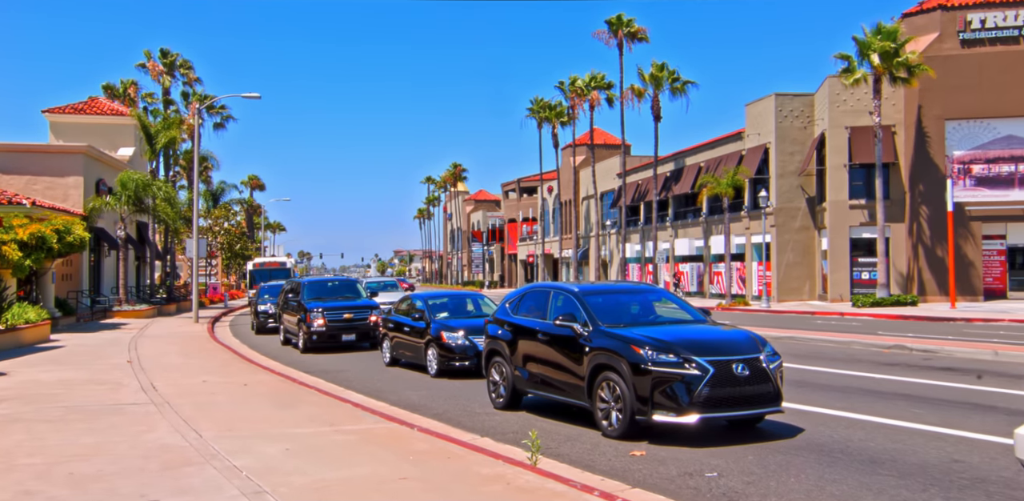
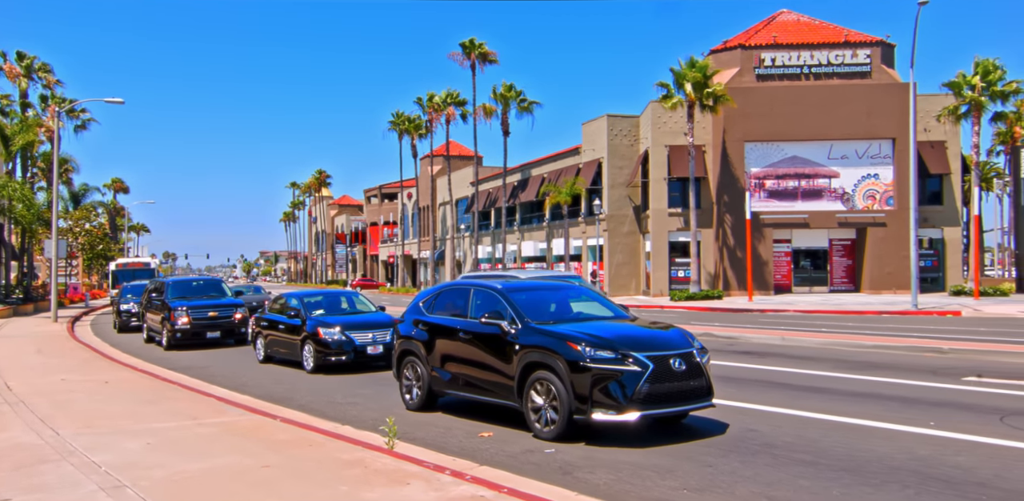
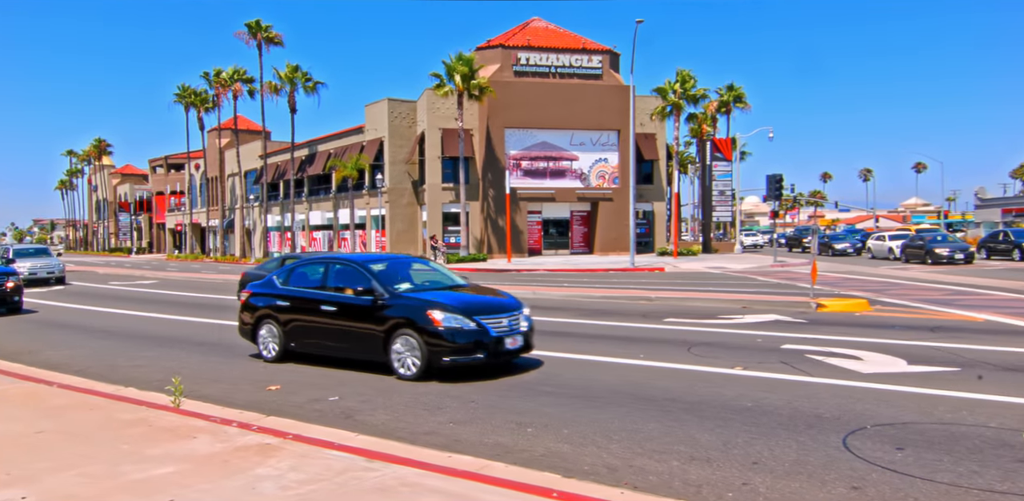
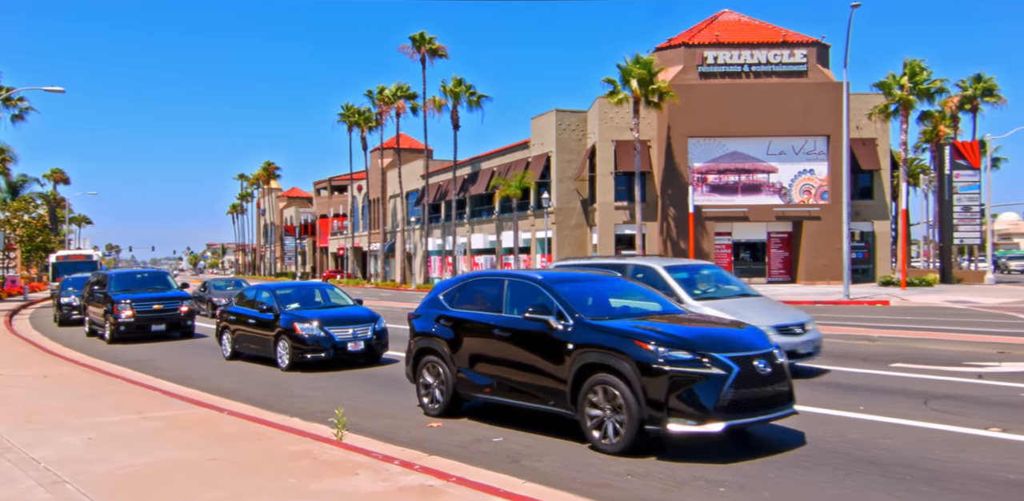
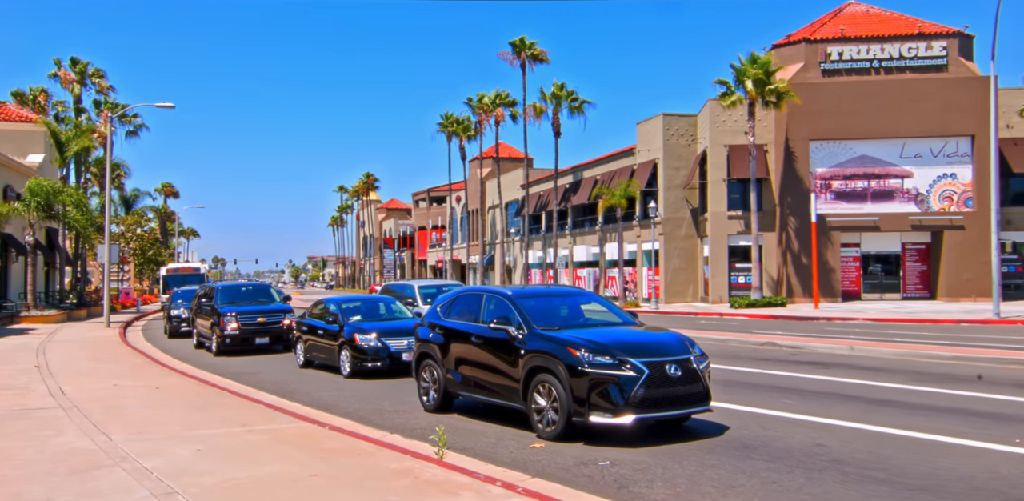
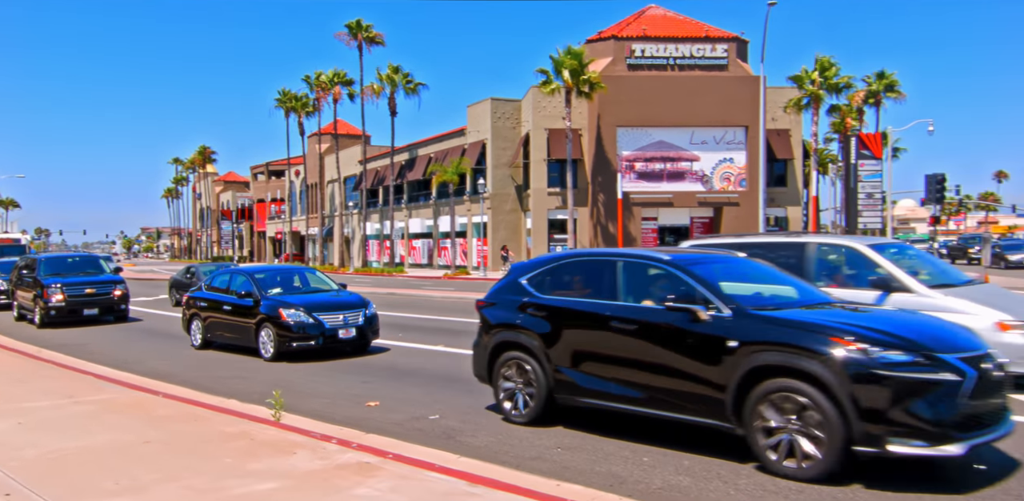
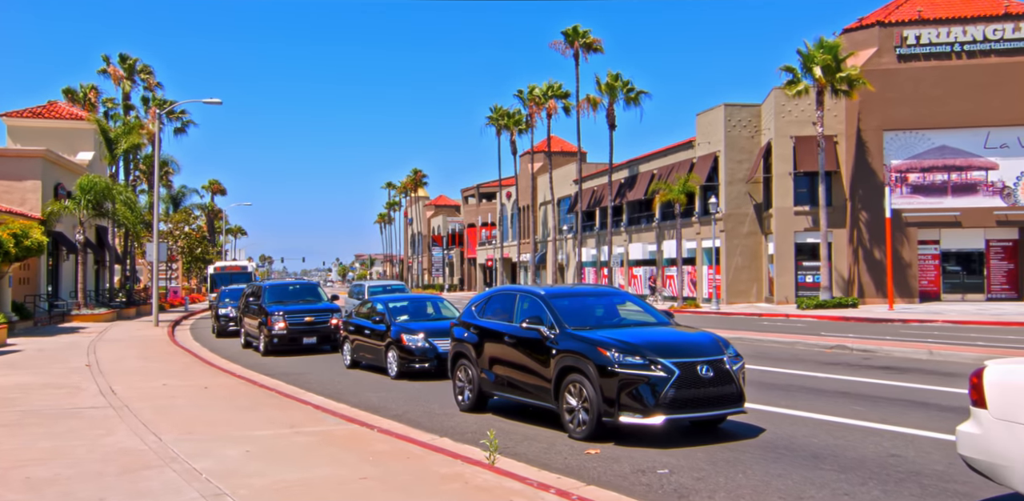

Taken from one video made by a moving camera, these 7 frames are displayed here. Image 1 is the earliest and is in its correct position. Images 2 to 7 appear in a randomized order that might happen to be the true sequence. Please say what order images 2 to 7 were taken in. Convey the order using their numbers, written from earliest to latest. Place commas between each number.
7, 5, 2, 4, 6, 3
